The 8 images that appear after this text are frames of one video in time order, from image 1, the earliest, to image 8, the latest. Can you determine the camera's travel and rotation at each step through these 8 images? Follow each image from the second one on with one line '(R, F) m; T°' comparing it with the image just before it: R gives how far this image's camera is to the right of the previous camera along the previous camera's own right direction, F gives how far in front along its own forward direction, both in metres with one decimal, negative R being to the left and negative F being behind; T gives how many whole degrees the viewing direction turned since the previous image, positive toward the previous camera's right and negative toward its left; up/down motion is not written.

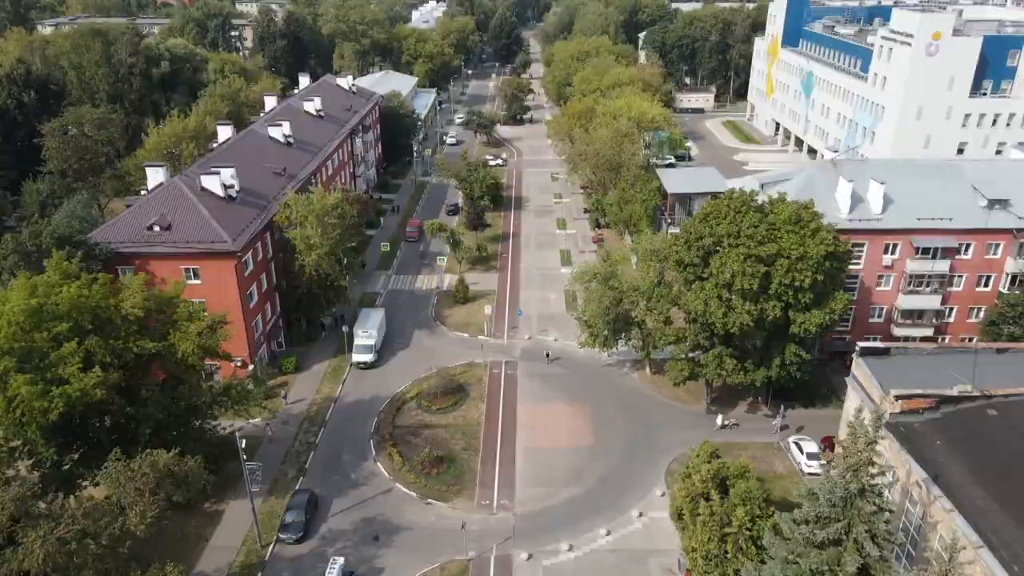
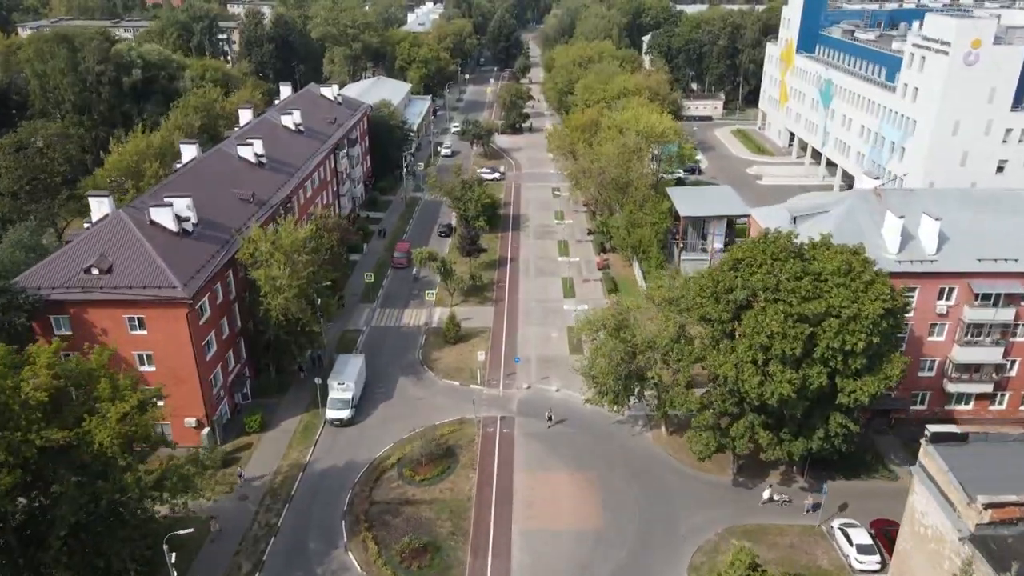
(+0.2, +5.9) m; 0°
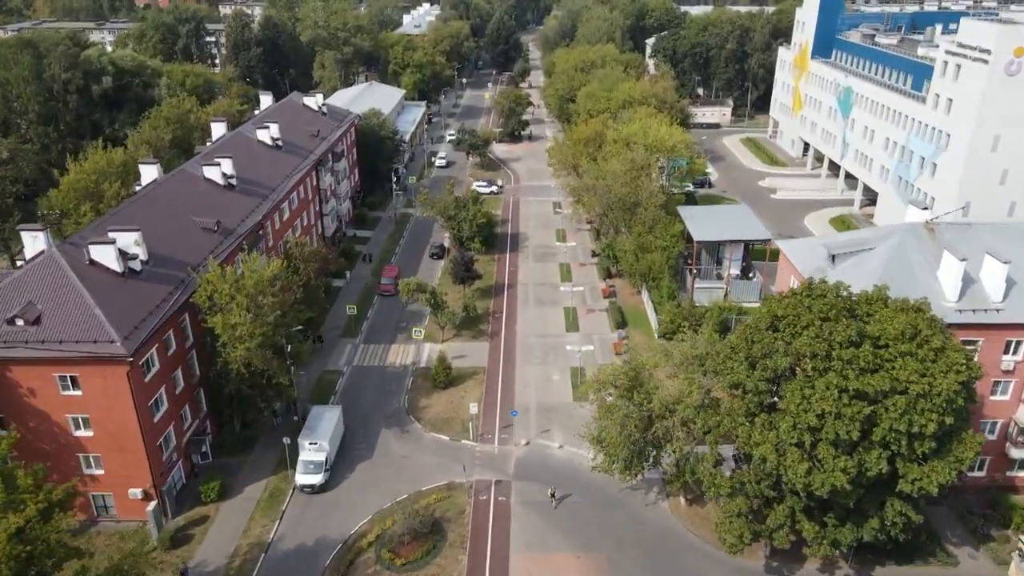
(+0.2, +5.3) m; 0°
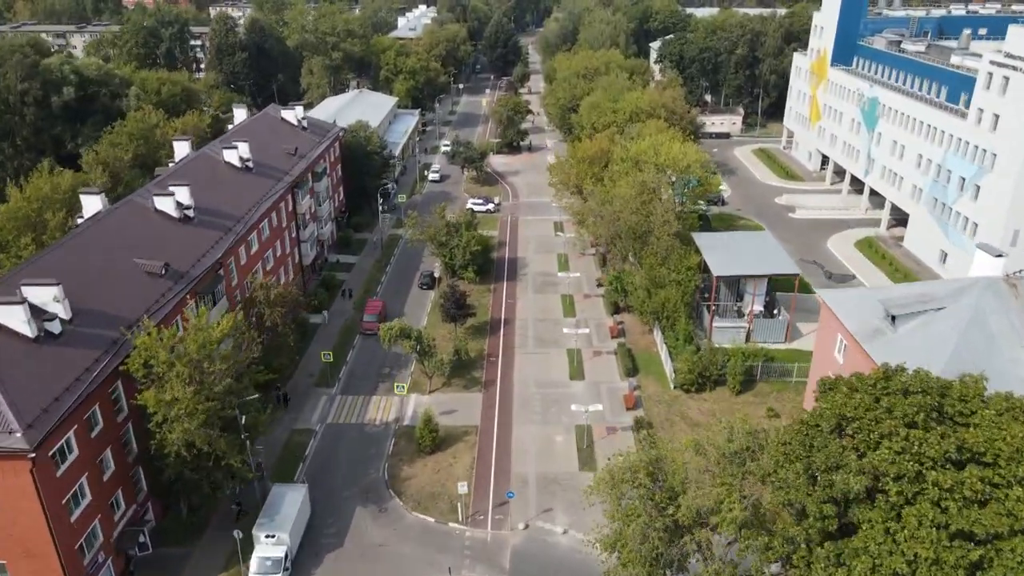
(+0.2, +5.9) m; 0°
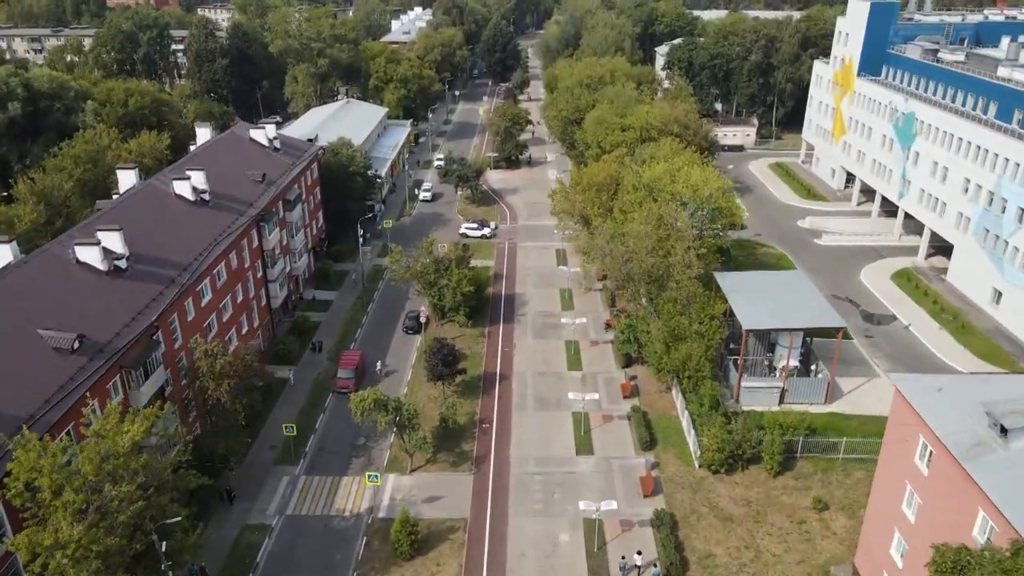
(+0.2, +6.9) m; 0°
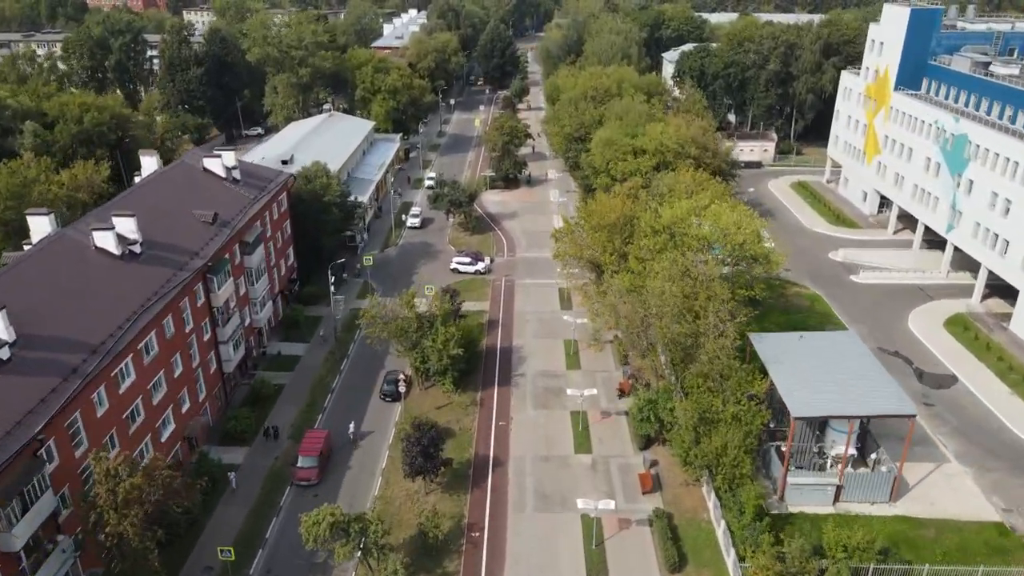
(+0.2, +7.8) m; 0°
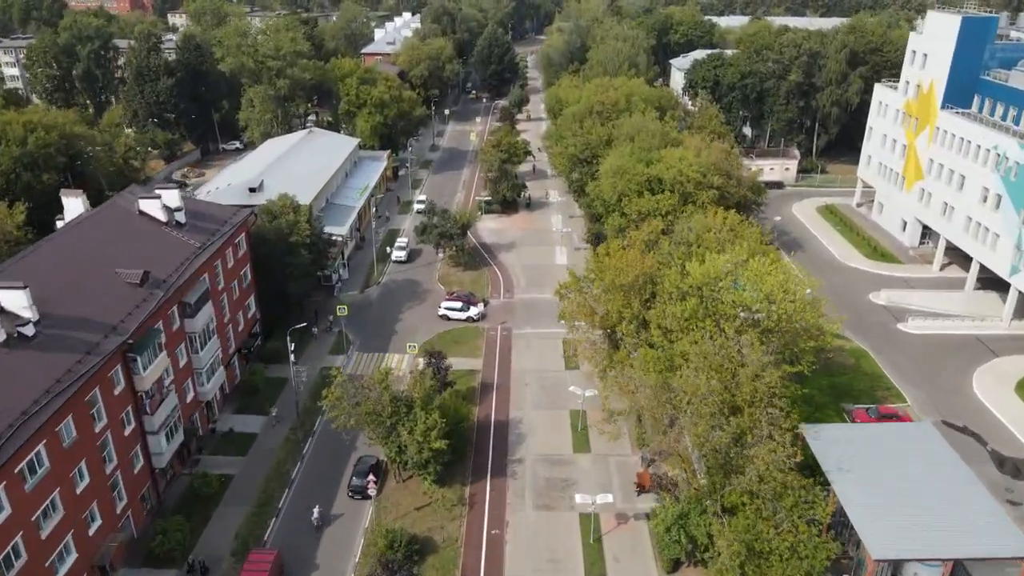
(+0.2, +7.8) m; 0°
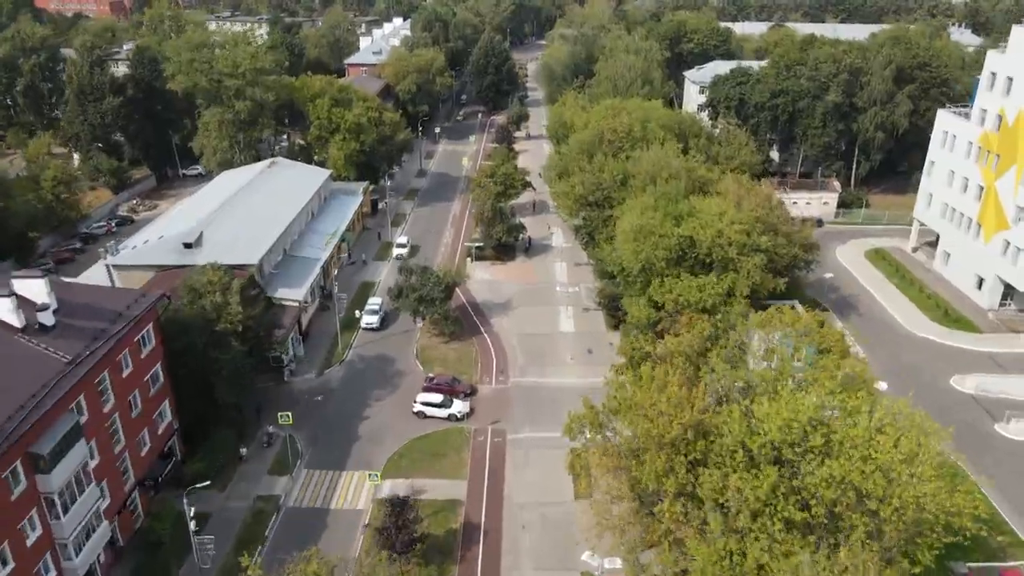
(+0.3, +11.2) m; 0°
